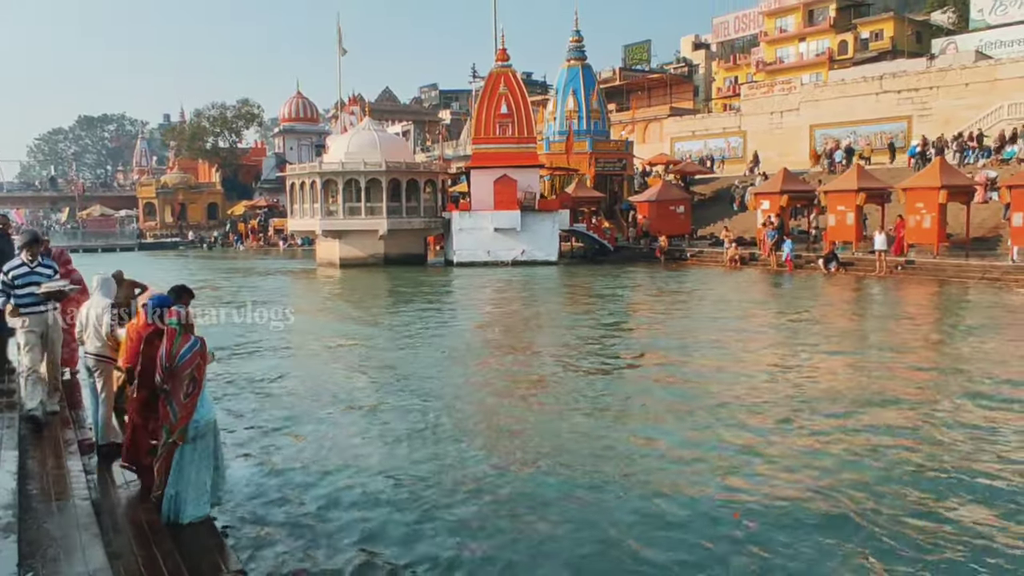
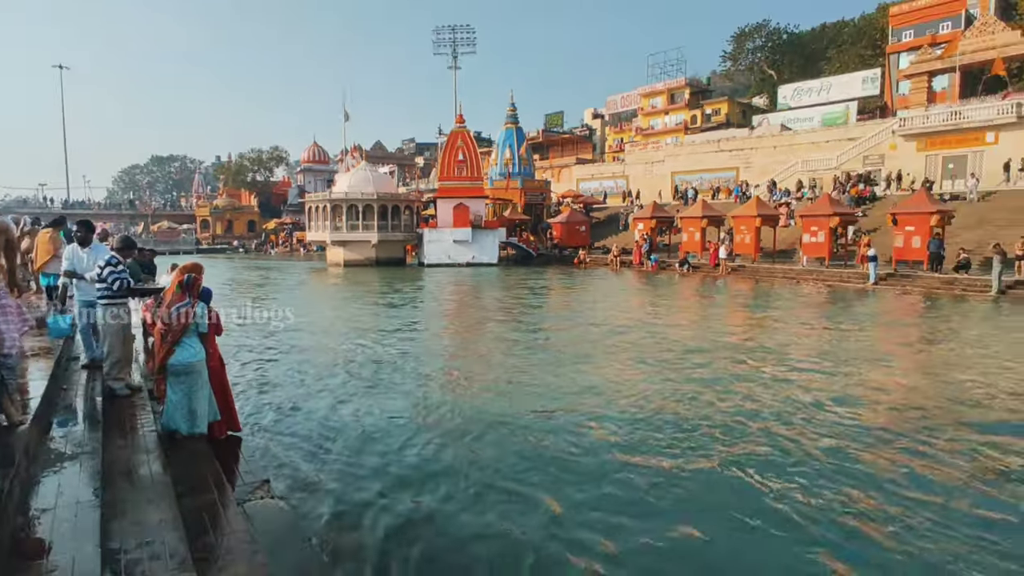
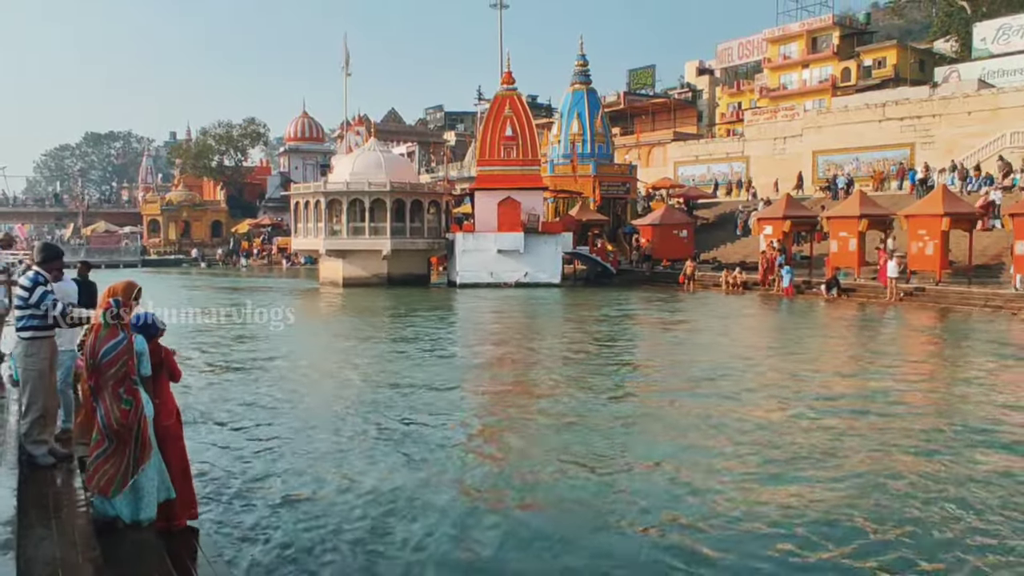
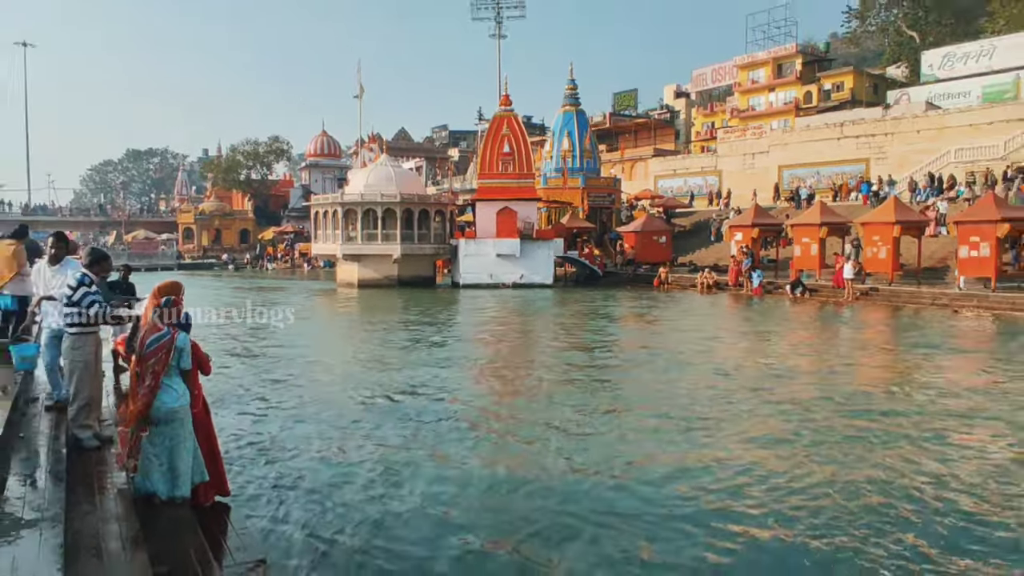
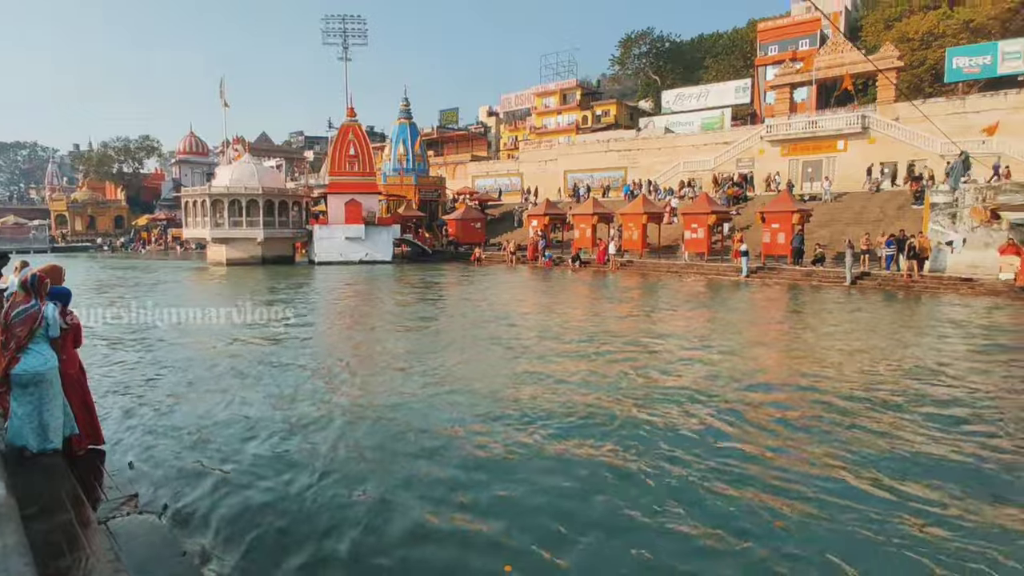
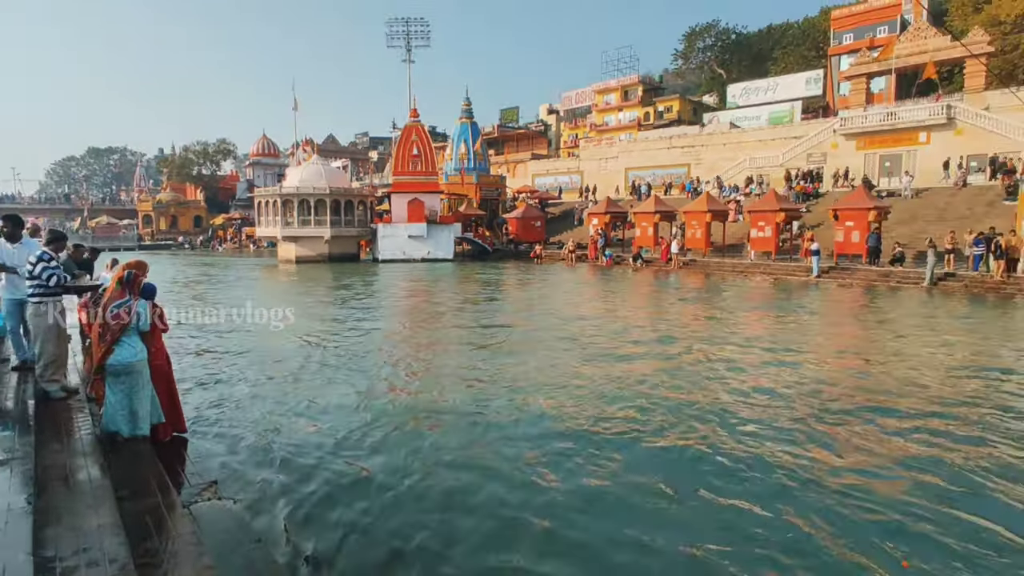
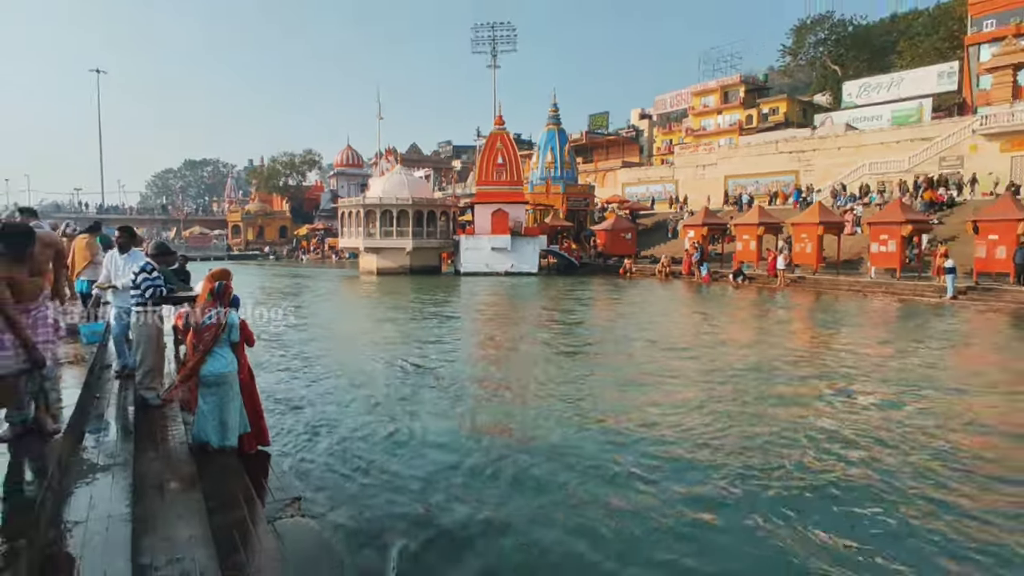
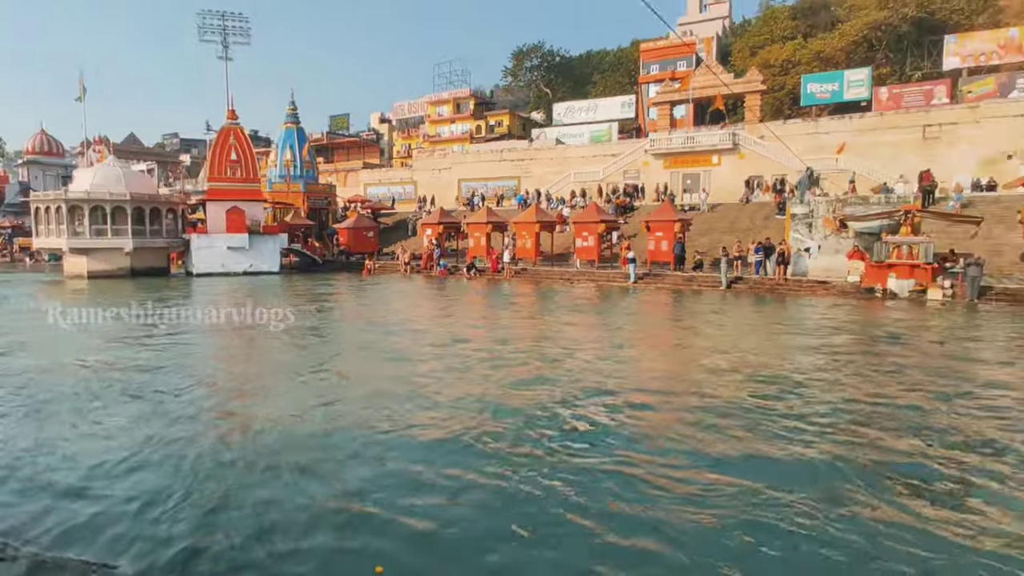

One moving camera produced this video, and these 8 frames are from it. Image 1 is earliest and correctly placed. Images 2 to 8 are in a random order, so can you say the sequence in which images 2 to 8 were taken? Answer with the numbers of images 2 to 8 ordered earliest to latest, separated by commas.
3, 4, 7, 2, 6, 5, 8
